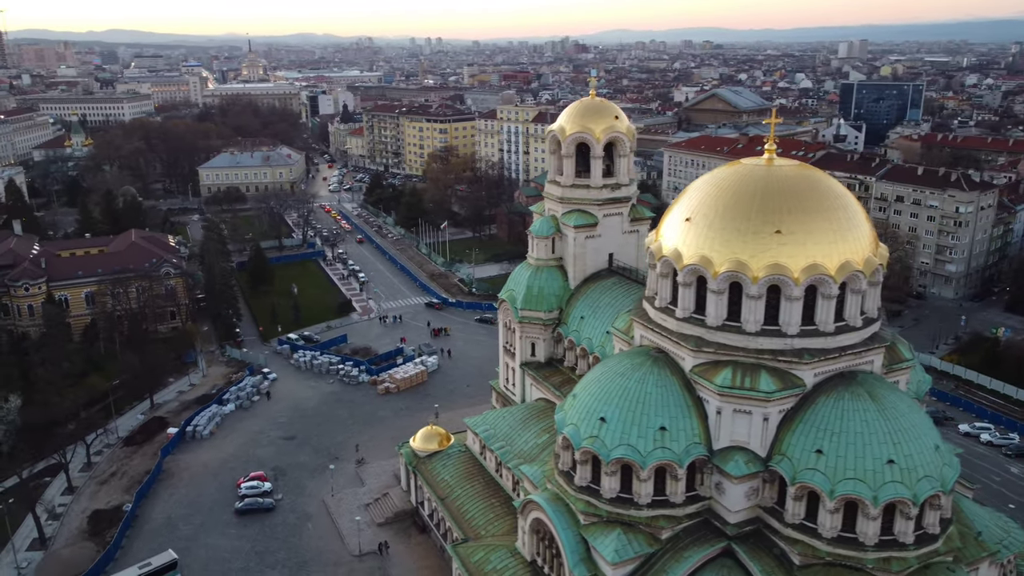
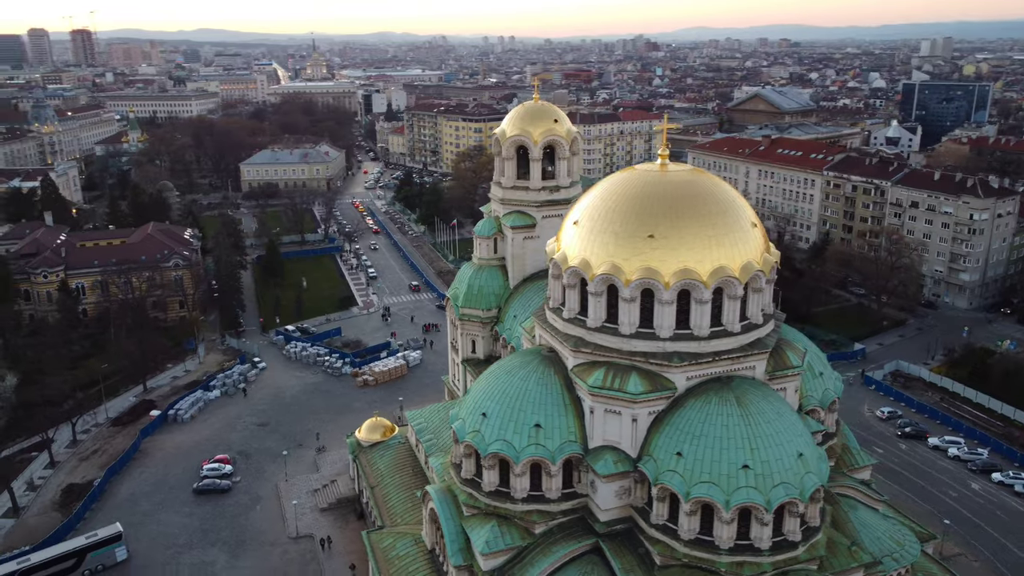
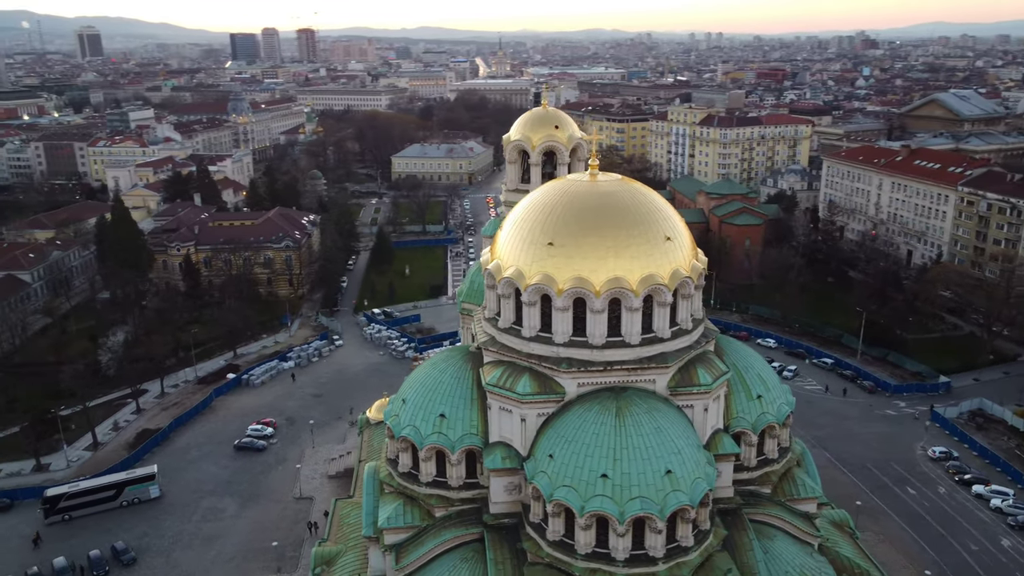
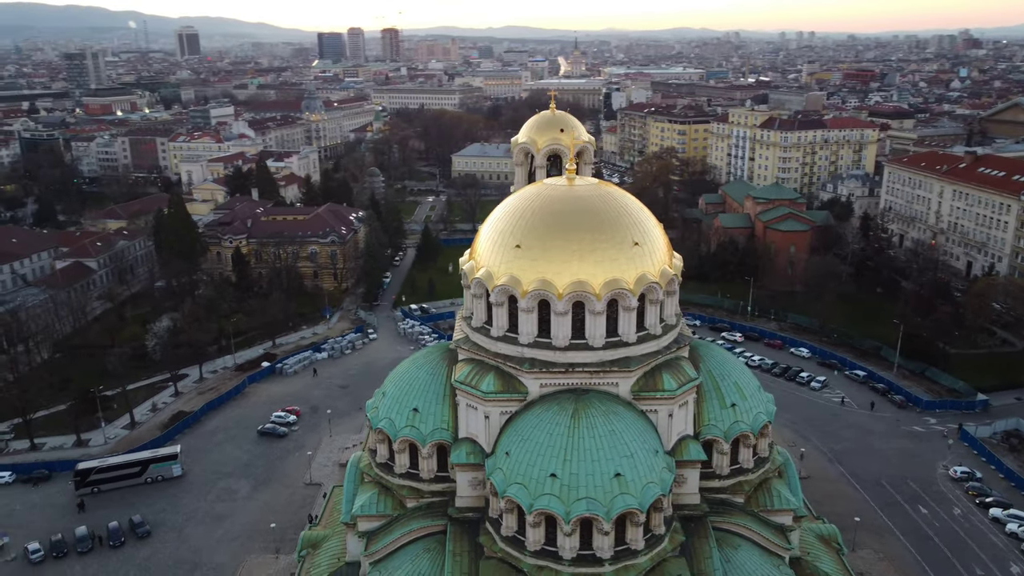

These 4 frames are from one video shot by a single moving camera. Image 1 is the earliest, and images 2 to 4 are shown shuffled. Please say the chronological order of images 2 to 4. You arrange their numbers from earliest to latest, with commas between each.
2, 3, 4
